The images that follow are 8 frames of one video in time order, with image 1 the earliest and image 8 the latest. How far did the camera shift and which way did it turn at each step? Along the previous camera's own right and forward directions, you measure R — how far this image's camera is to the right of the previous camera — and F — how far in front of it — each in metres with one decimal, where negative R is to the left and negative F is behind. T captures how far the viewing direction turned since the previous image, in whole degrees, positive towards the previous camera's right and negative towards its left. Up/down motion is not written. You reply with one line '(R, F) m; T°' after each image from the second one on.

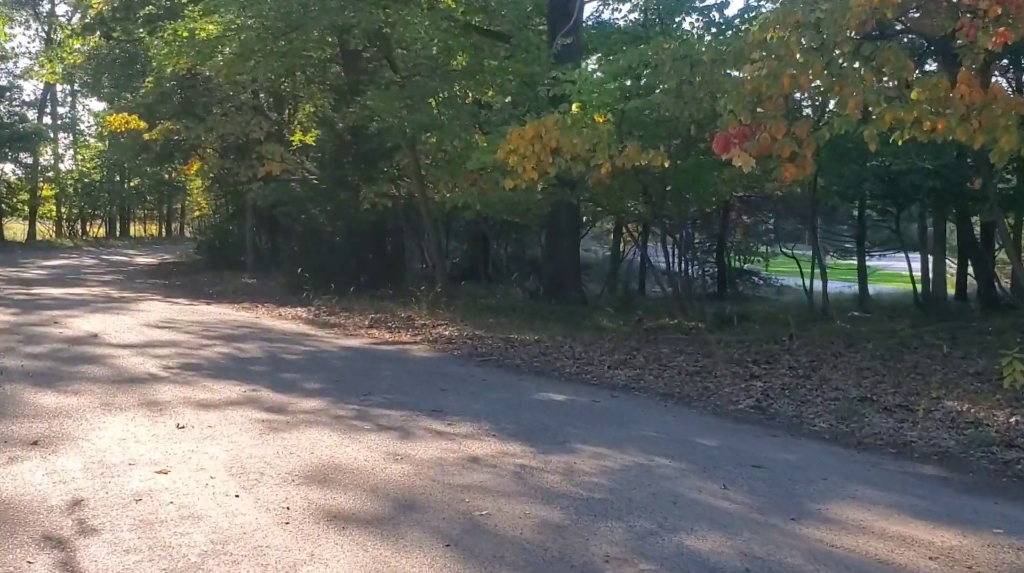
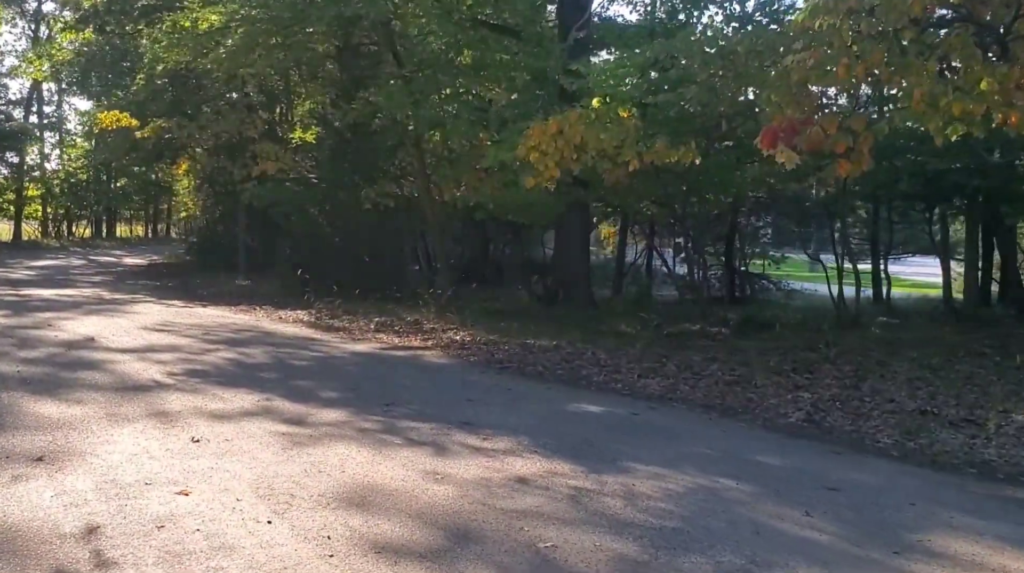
(-0.4, +0.6) m; +1°
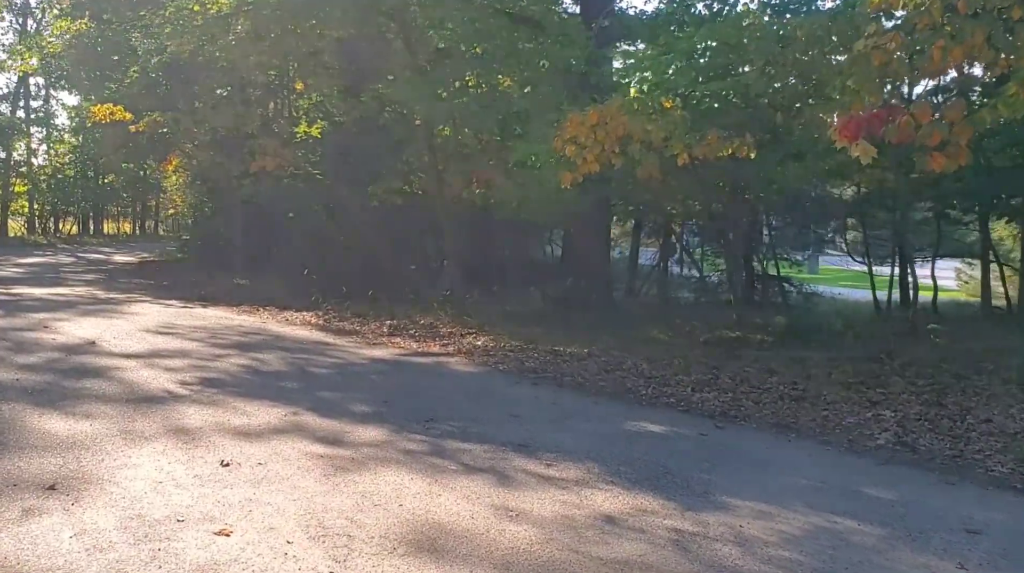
(-0.5, +0.8) m; +1°
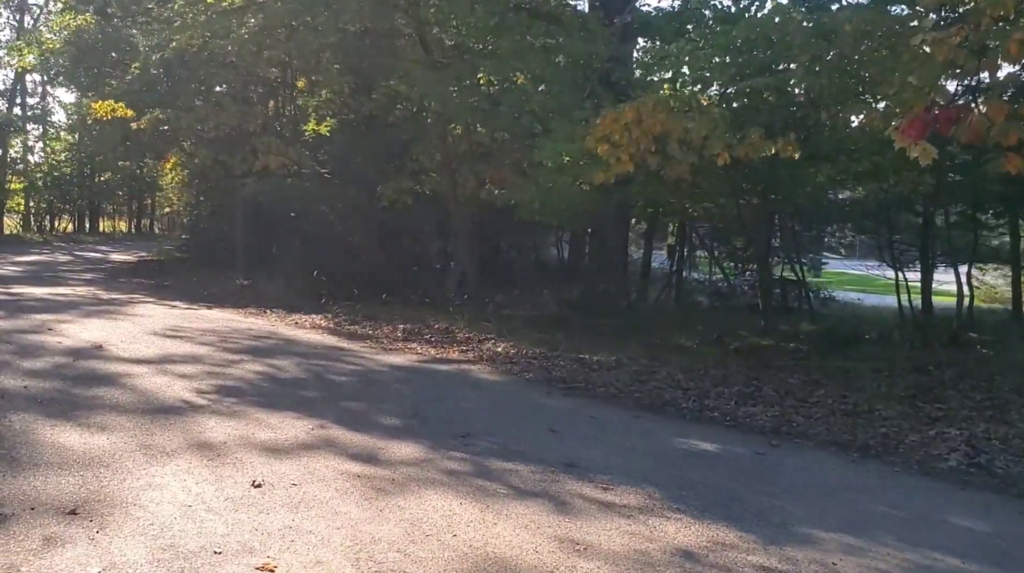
(-0.4, +0.5) m; 0°
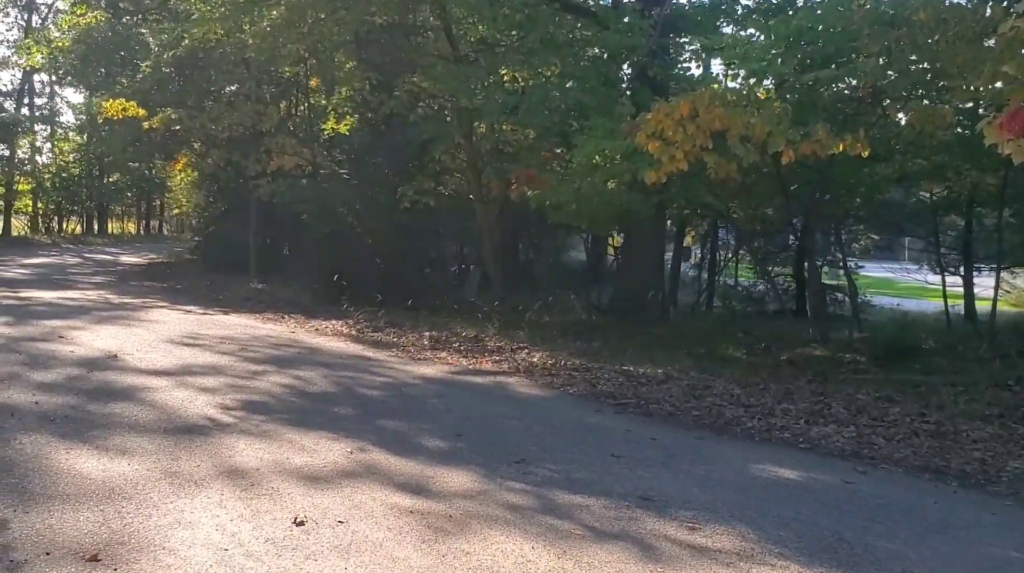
(-0.4, +0.7) m; 0°
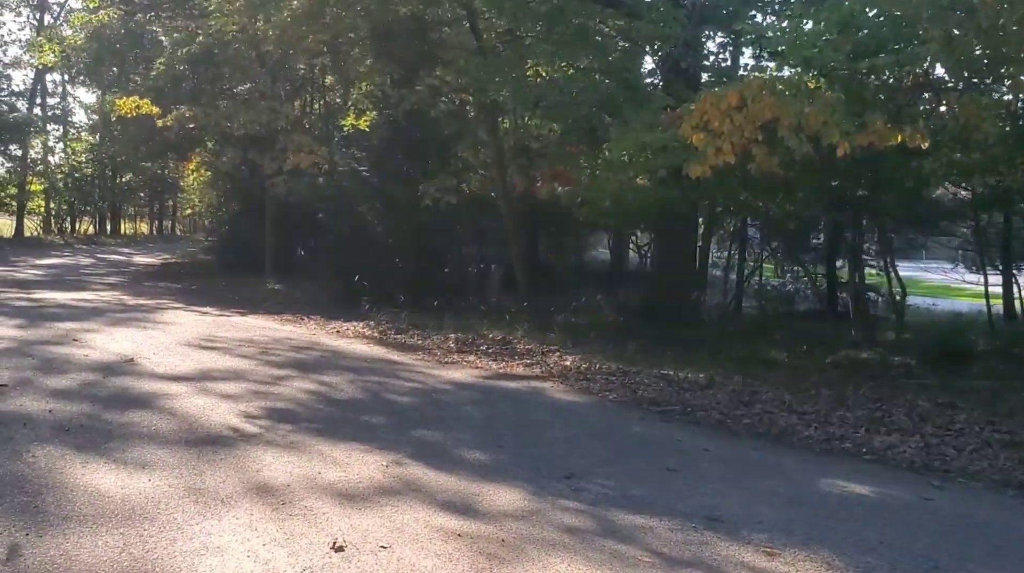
(-0.2, +0.5) m; -1°
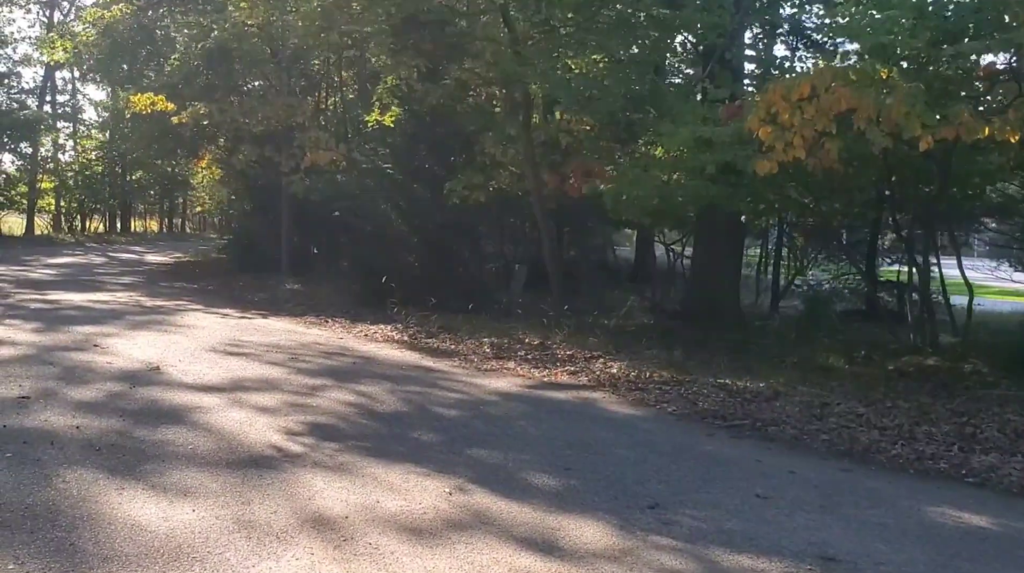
(-0.4, +0.6) m; 0°
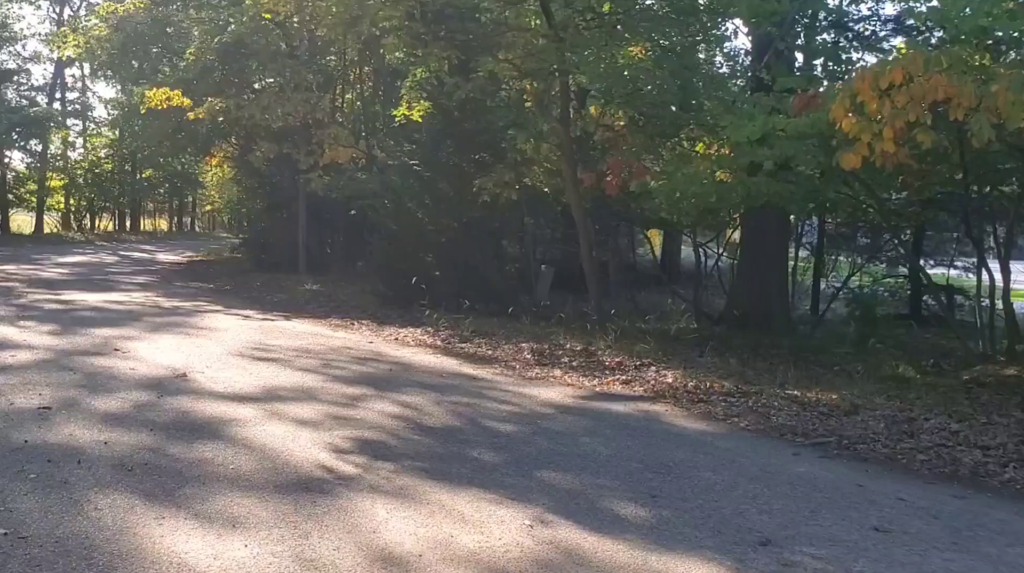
(-0.4, +0.7) m; 0°
